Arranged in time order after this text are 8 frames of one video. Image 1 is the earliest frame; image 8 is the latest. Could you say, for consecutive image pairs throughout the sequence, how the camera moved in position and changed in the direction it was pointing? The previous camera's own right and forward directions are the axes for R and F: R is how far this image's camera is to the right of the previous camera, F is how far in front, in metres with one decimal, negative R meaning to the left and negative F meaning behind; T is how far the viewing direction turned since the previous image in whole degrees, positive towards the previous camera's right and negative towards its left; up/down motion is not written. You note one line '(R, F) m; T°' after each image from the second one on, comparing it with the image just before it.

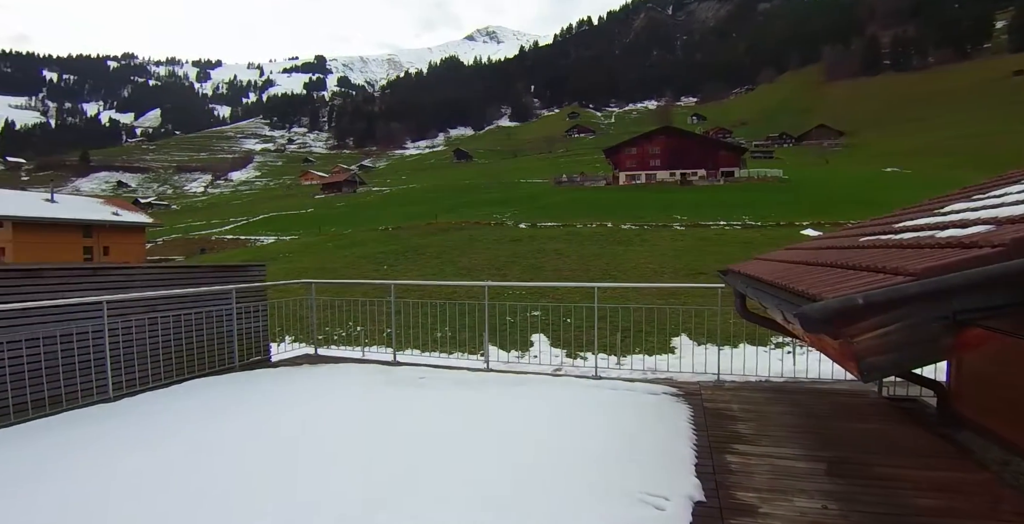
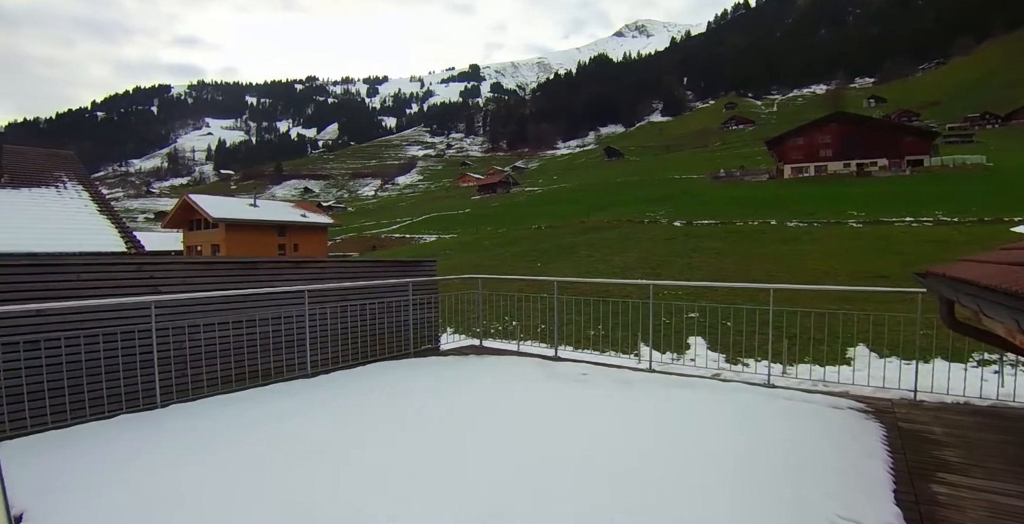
(-0.6, +0.1) m; -12°
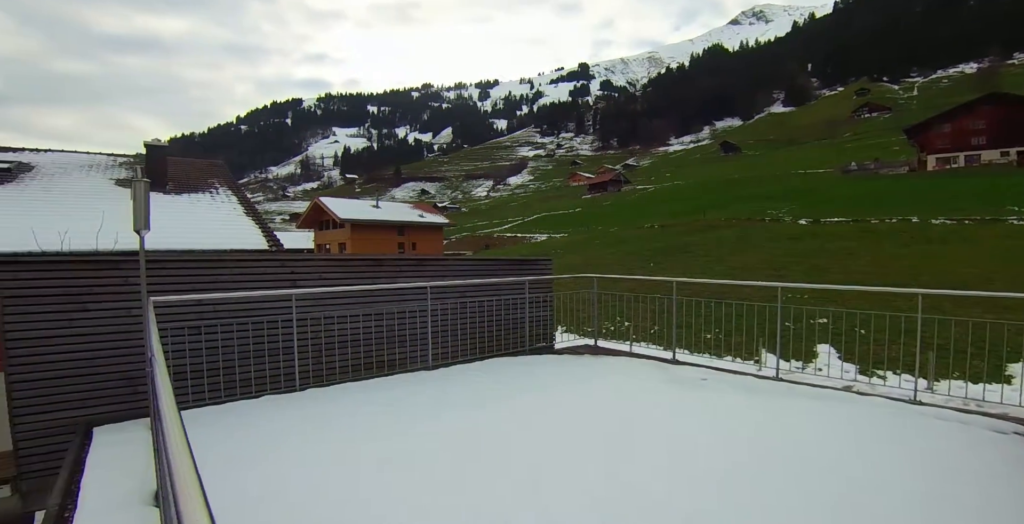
(-0.3, 0.0) m; -10°
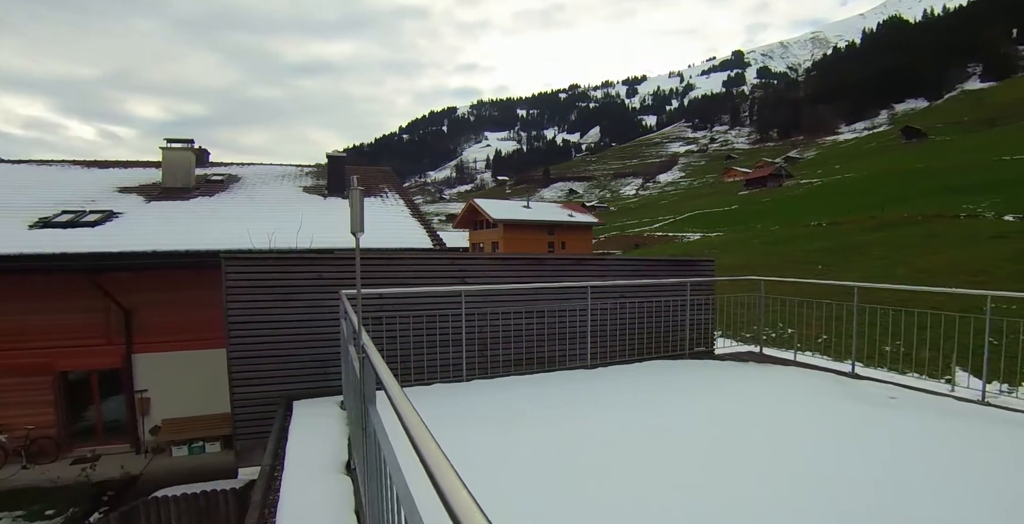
(-0.4, -0.1) m; -13°
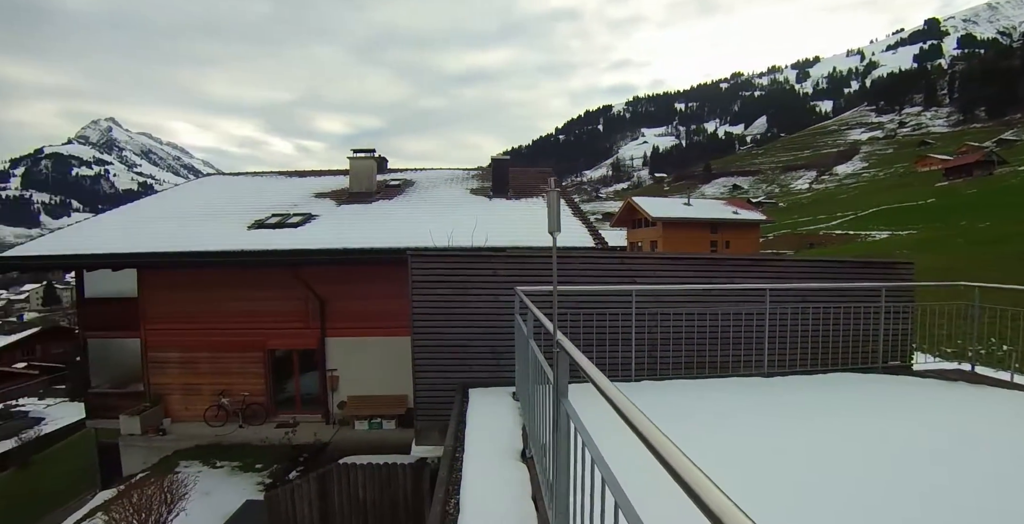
(-0.5, -0.2) m; -14°
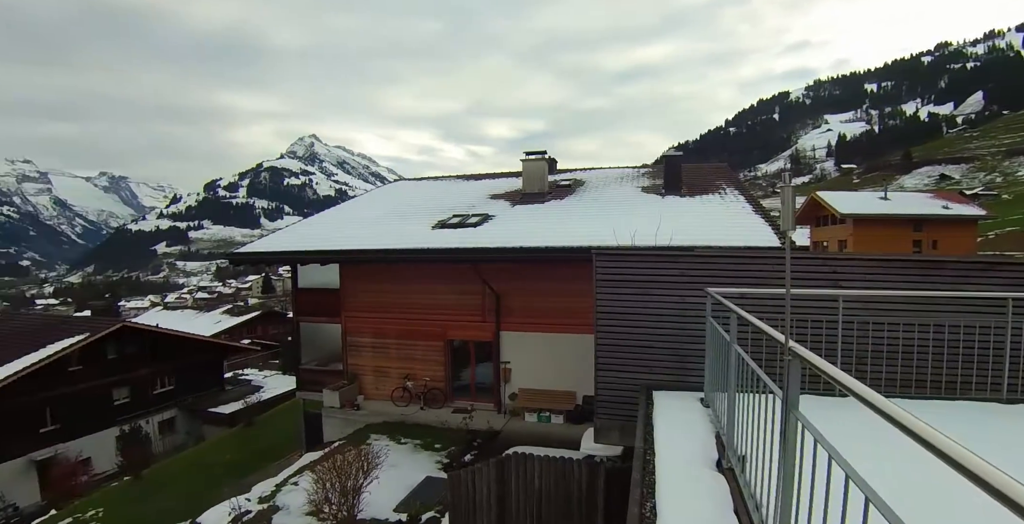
(-0.6, -0.2) m; -15°
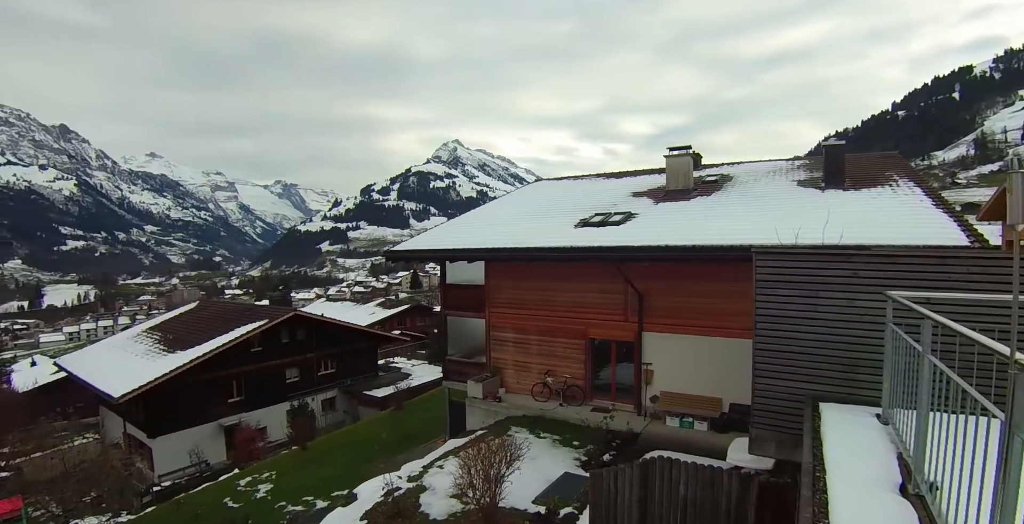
(-0.4, -0.1) m; -14°
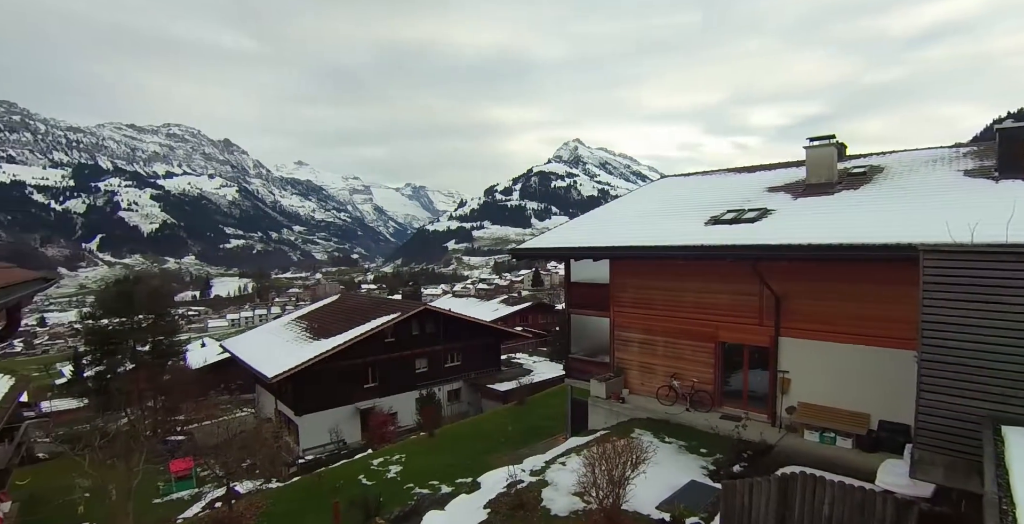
(-0.2, -0.1) m; -13°
